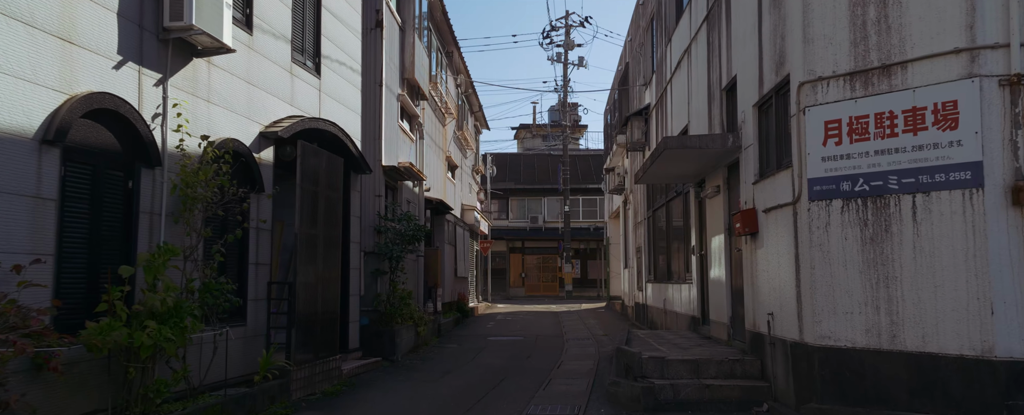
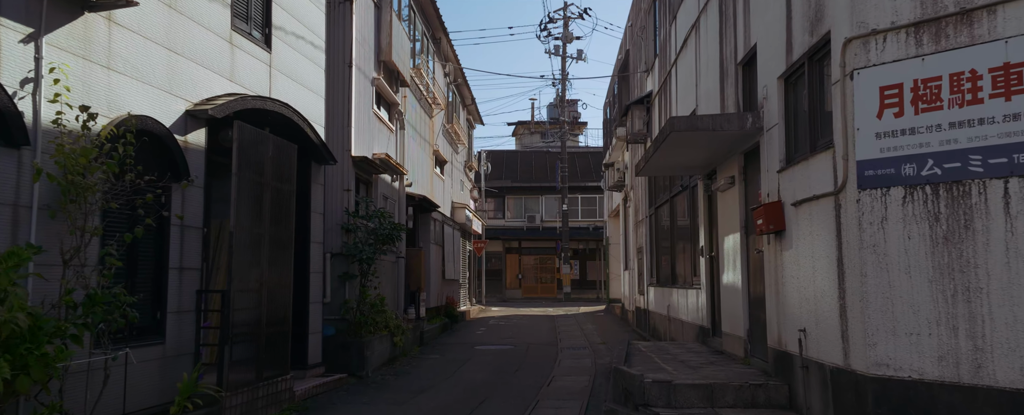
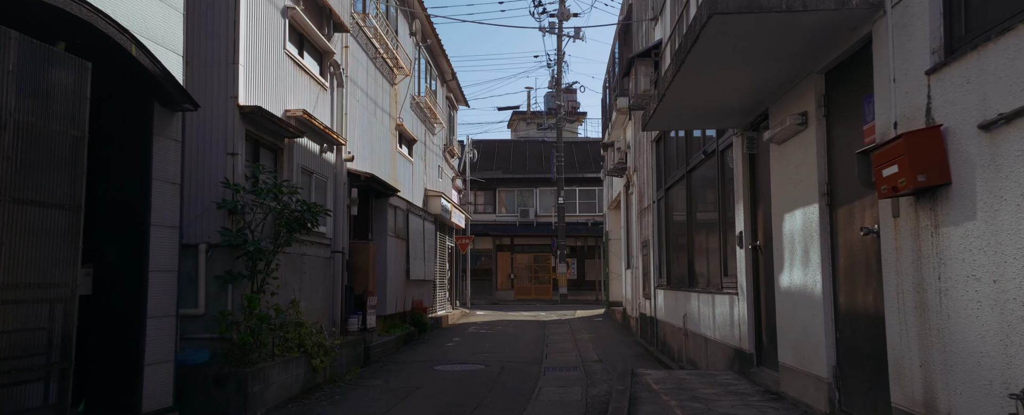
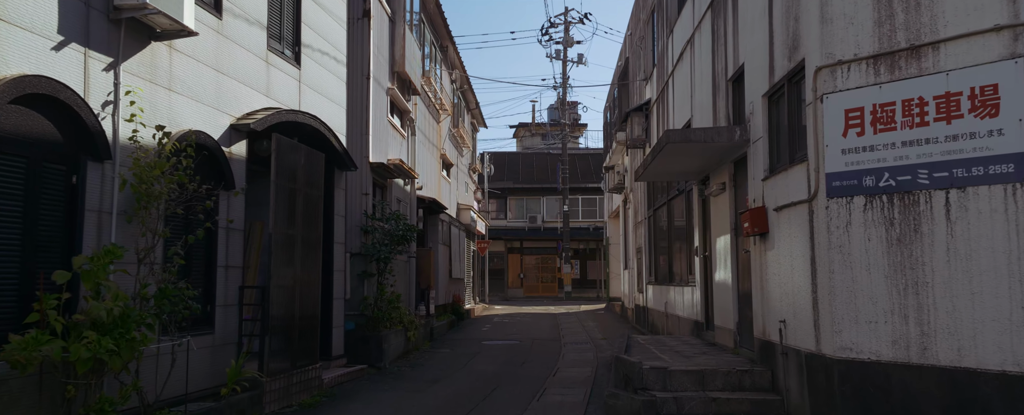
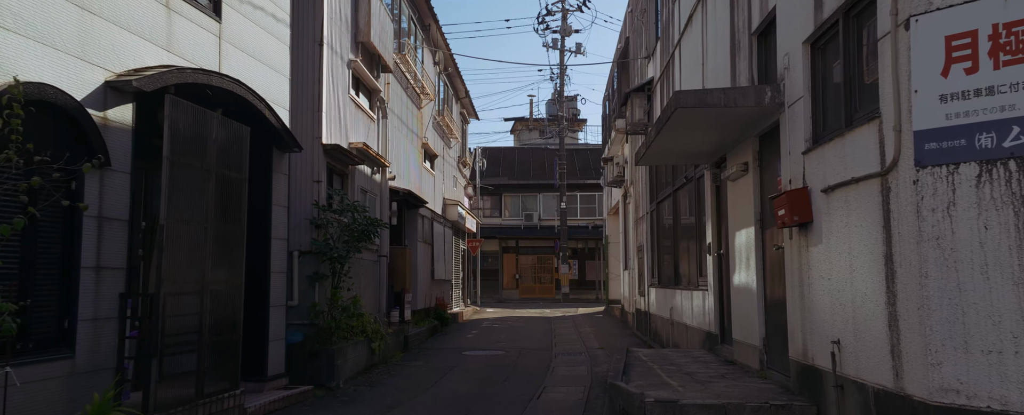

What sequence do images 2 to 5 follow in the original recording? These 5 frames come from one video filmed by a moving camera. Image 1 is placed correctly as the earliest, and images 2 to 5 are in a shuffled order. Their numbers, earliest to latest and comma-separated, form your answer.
4, 2, 5, 3
